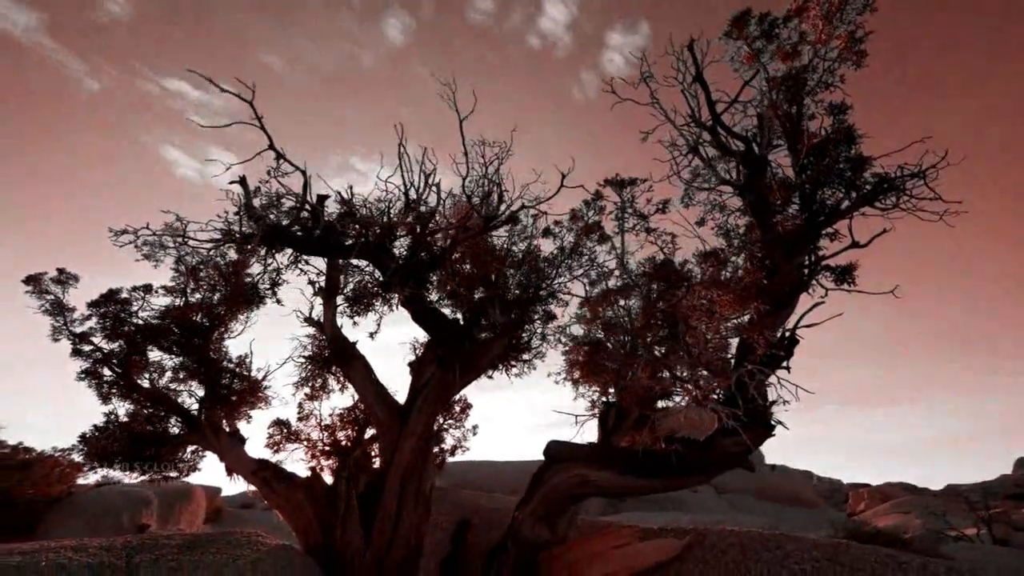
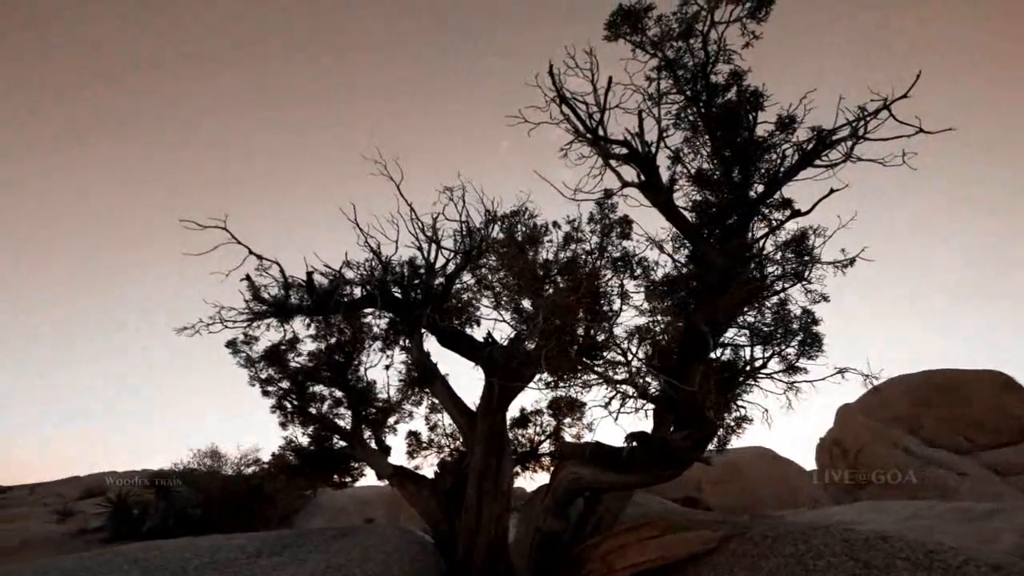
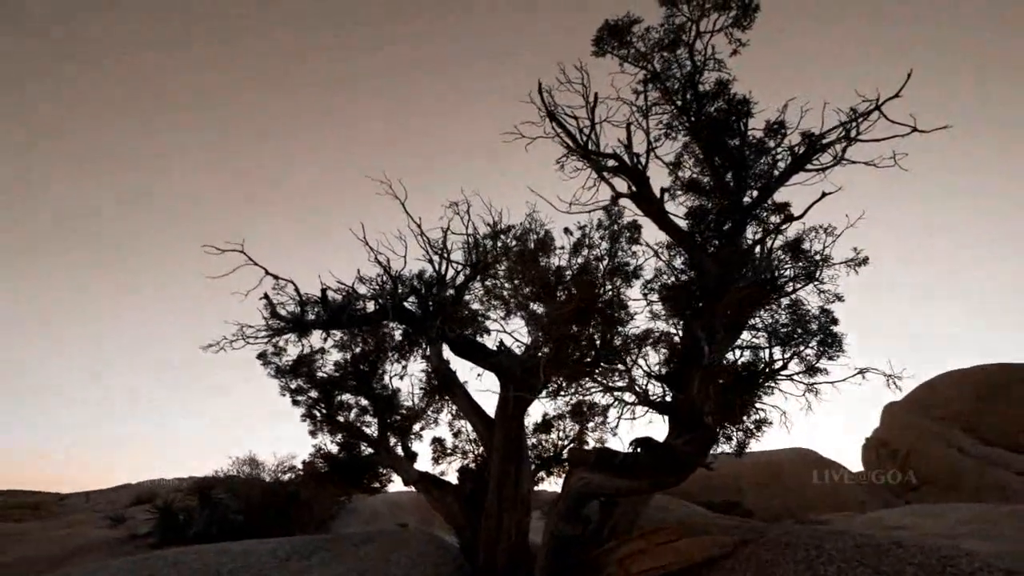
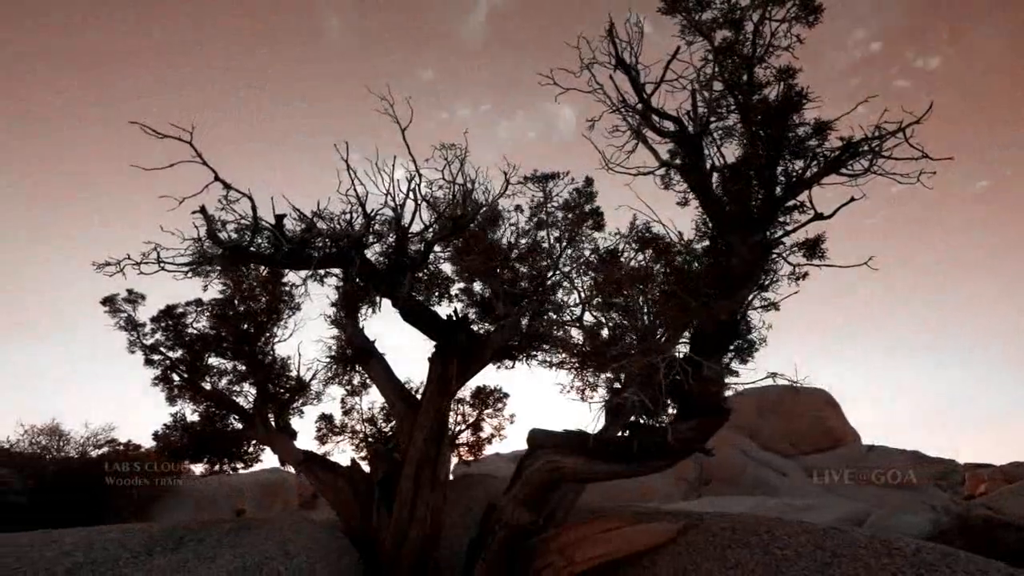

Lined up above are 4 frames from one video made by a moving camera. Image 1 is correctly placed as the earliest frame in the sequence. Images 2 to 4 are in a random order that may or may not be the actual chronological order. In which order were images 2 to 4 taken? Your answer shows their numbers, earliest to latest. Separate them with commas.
4, 2, 3
